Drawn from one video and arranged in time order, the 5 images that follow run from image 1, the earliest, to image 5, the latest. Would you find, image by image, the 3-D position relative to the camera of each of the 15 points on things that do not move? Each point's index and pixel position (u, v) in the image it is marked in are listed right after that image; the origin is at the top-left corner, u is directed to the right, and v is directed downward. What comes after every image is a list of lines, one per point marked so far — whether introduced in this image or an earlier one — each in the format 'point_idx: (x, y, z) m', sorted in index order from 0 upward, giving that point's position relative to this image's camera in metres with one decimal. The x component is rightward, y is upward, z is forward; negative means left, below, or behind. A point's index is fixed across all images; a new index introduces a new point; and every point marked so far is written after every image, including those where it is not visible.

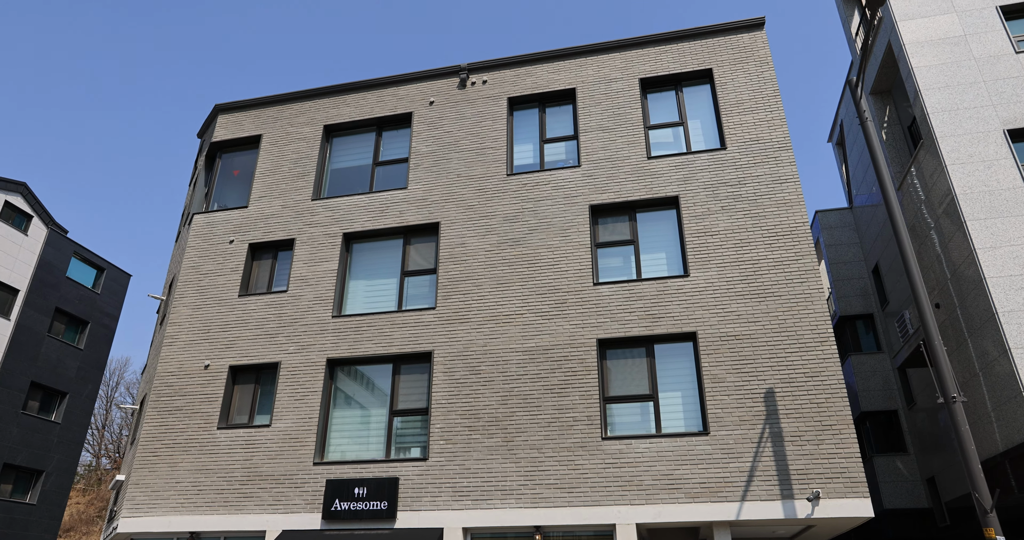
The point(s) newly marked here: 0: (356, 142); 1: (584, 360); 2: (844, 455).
0: (-3.9, +3.2, +17.6) m
1: (+1.4, -1.7, +13.5) m
2: (+5.5, -3.0, +11.8) m
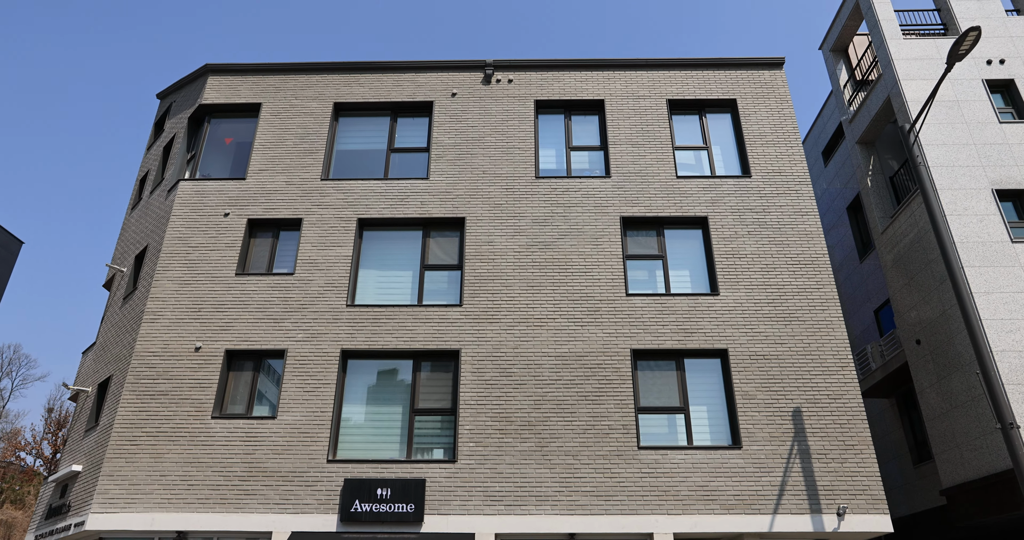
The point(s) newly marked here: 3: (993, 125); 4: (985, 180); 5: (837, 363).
0: (-3.4, +3.4, +16.8) m
1: (+2.0, -1.9, +13.5) m
2: (+6.2, -3.6, +12.5) m
3: (+10.7, +3.2, +15.8) m
4: (+10.1, +1.9, +15.1) m
5: (+6.2, -1.8, +13.5) m
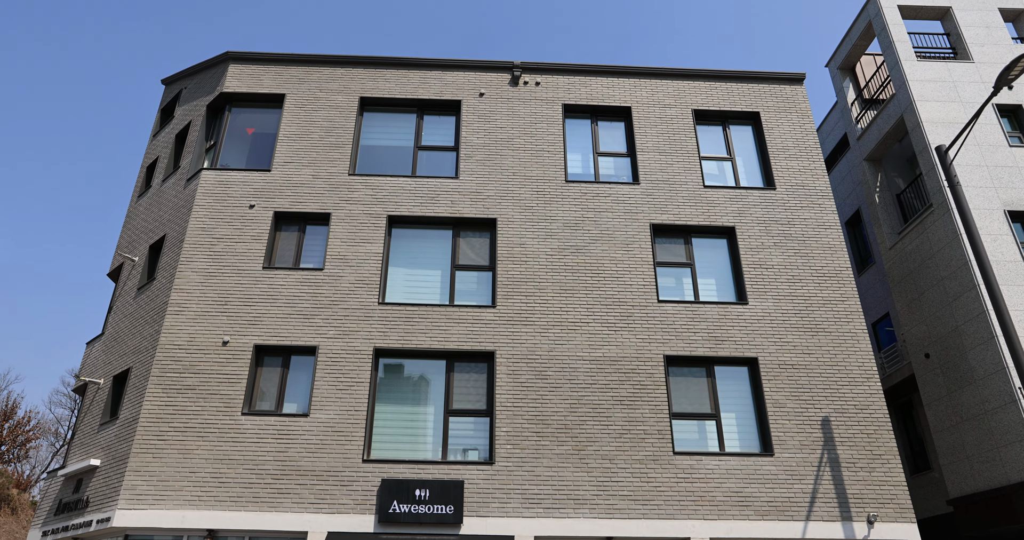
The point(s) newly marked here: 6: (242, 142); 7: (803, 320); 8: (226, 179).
0: (-2.7, +3.5, +16.6) m
1: (+2.7, -2.0, +13.7) m
2: (+6.9, -3.8, +12.9) m
3: (+11.4, +2.8, +16.5) m
4: (+10.7, +1.5, +15.7) m
5: (+6.8, -2.0, +13.9) m
6: (-6.2, +2.9, +16.3) m
7: (+5.9, -1.0, +14.4) m
8: (-6.2, +2.0, +15.5) m
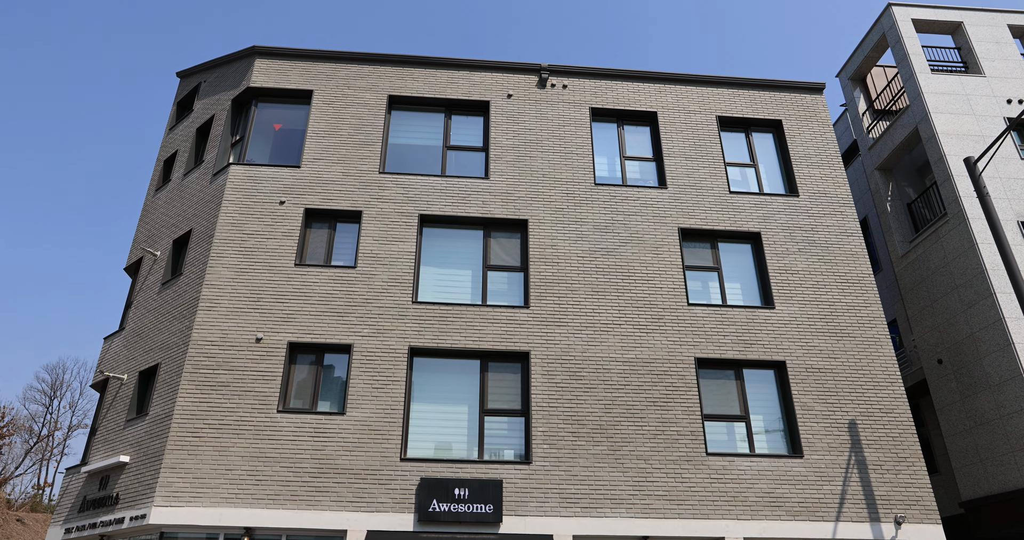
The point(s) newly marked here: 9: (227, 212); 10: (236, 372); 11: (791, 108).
0: (-2.1, +3.5, +16.6) m
1: (+3.3, -2.1, +13.9) m
2: (+7.6, -4.0, +13.2) m
3: (+12.0, +2.6, +17.0) m
4: (+11.4, +1.3, +16.2) m
5: (+7.5, -2.2, +14.2) m
6: (-5.5, +3.0, +16.2) m
7: (+6.5, -1.1, +14.7) m
8: (-5.5, +2.1, +15.4) m
9: (-6.0, +1.2, +14.8) m
10: (-5.1, -1.9, +13.2) m
11: (+6.9, +4.0, +17.5) m
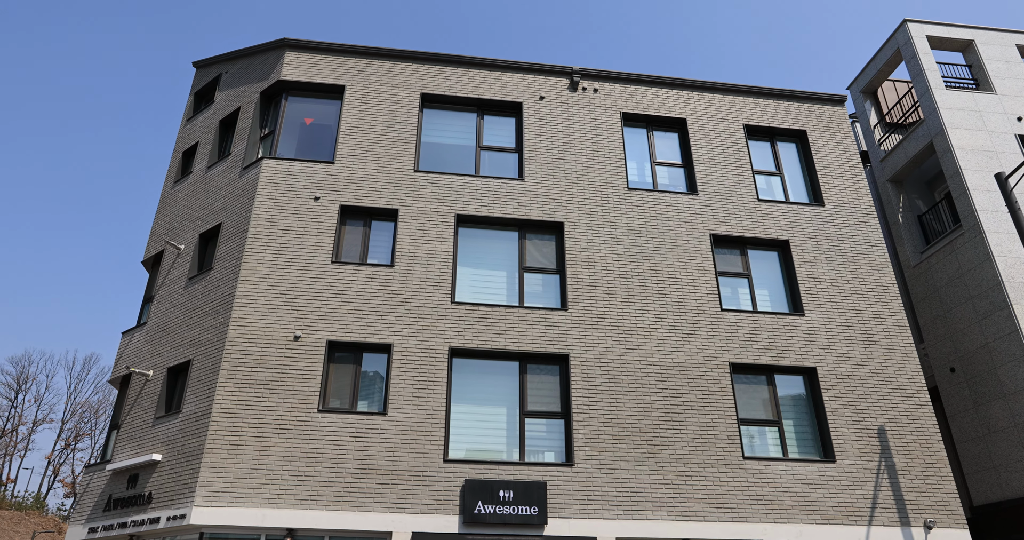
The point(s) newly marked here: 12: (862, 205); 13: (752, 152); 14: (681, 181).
0: (-1.3, +3.5, +16.5) m
1: (+4.1, -2.2, +14.1) m
2: (+8.3, -4.2, +13.6) m
3: (+12.7, +2.3, +17.5) m
4: (+12.1, +1.0, +16.8) m
5: (+8.2, -2.4, +14.6) m
6: (-4.8, +3.1, +16.0) m
7: (+7.3, -1.3, +15.0) m
8: (-4.8, +2.1, +15.1) m
9: (-5.2, +1.3, +14.6) m
10: (-4.3, -1.8, +13.0) m
11: (+7.6, +3.8, +17.8) m
12: (+8.2, +1.5, +16.7) m
13: (+5.8, +2.9, +17.4) m
14: (+3.9, +2.1, +16.7) m
